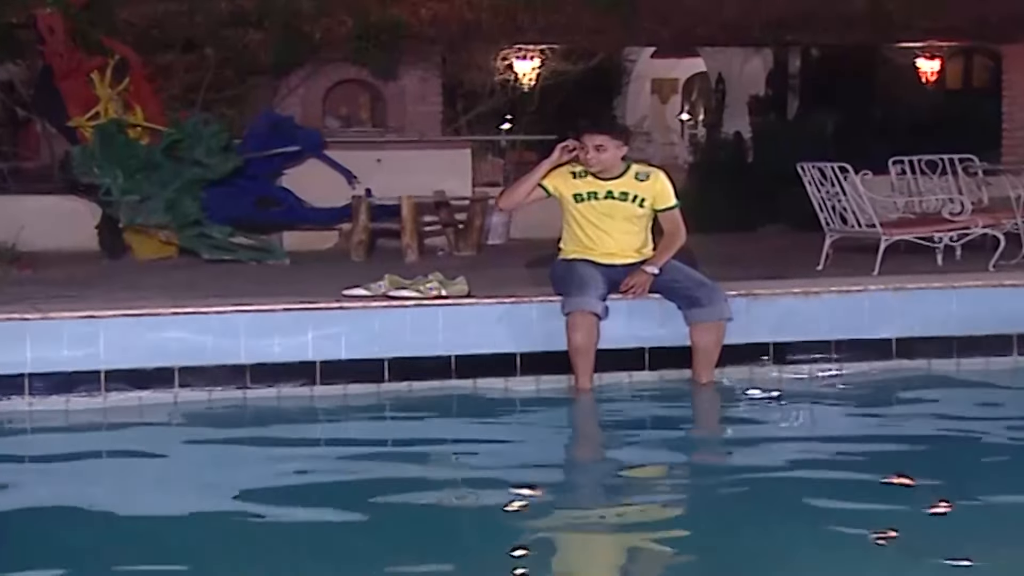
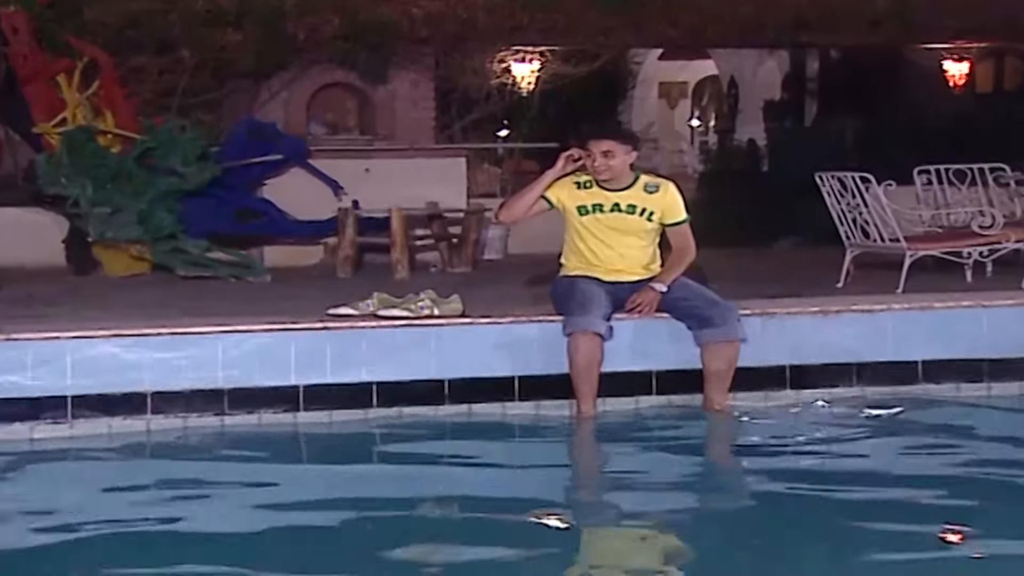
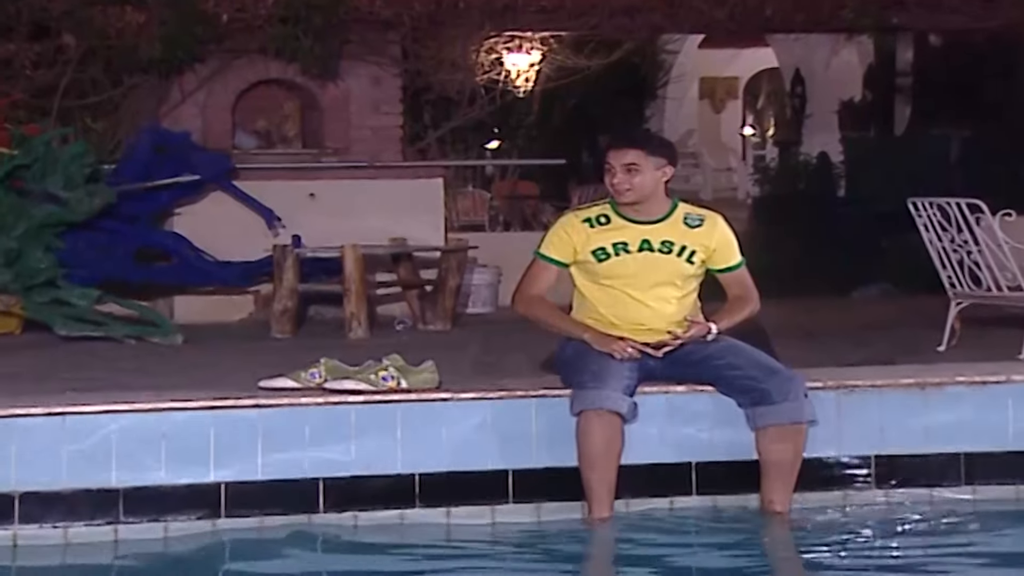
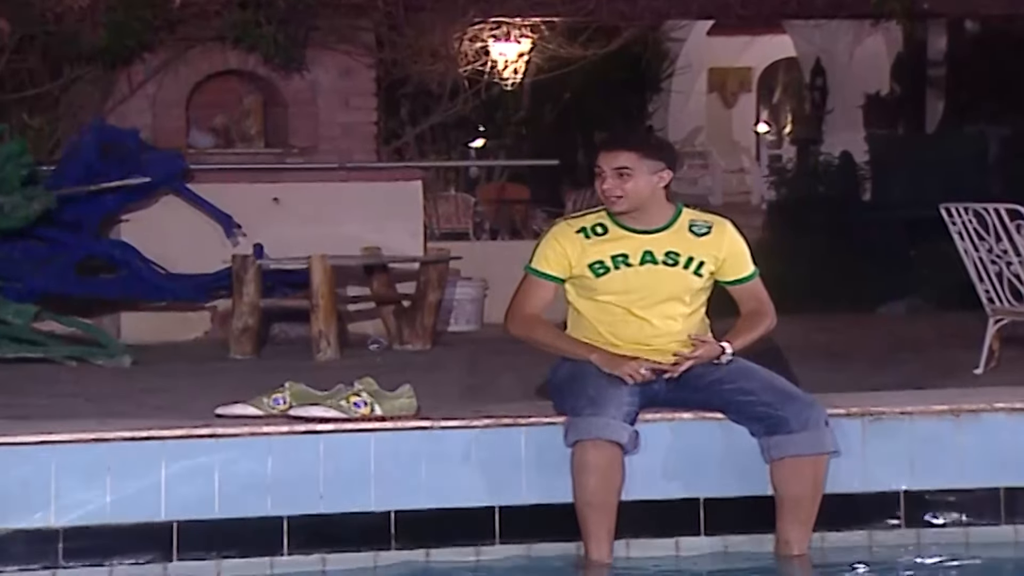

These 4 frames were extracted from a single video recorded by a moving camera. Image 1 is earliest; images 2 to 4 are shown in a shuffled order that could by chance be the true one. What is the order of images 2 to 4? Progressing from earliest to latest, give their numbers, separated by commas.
2, 3, 4
